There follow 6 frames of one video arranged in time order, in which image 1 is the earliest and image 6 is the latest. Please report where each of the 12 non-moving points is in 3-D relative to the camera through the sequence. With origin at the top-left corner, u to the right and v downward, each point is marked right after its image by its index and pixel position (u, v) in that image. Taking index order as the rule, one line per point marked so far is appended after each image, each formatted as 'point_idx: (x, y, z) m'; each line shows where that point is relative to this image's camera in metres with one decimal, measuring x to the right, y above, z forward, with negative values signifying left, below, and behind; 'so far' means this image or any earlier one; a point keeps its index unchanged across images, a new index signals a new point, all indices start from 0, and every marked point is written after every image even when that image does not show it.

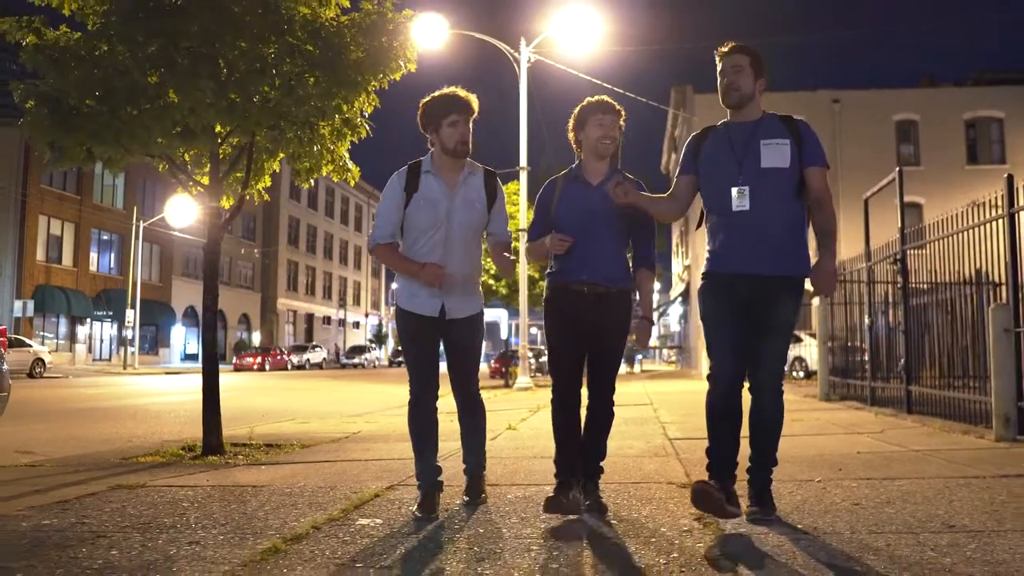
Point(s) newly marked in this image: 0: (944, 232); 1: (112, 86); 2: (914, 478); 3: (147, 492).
0: (+4.1, +0.6, +8.0) m
1: (-3.0, +1.5, +6.6) m
2: (+2.1, -1.0, +4.5) m
3: (-2.0, -1.1, +4.8) m
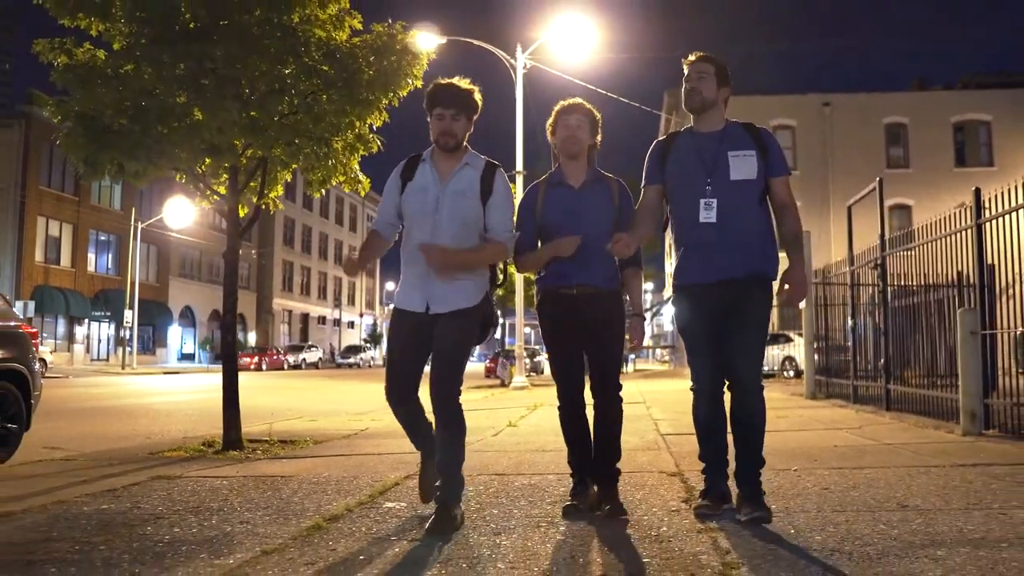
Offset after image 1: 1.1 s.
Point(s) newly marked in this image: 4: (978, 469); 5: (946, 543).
0: (+4.1, +0.5, +8.5) m
1: (-2.9, +1.5, +7.0) m
2: (+2.1, -1.0, +5.0) m
3: (-2.0, -1.2, +5.2) m
4: (+2.6, -1.0, +4.8) m
5: (+1.5, -0.9, +3.0) m
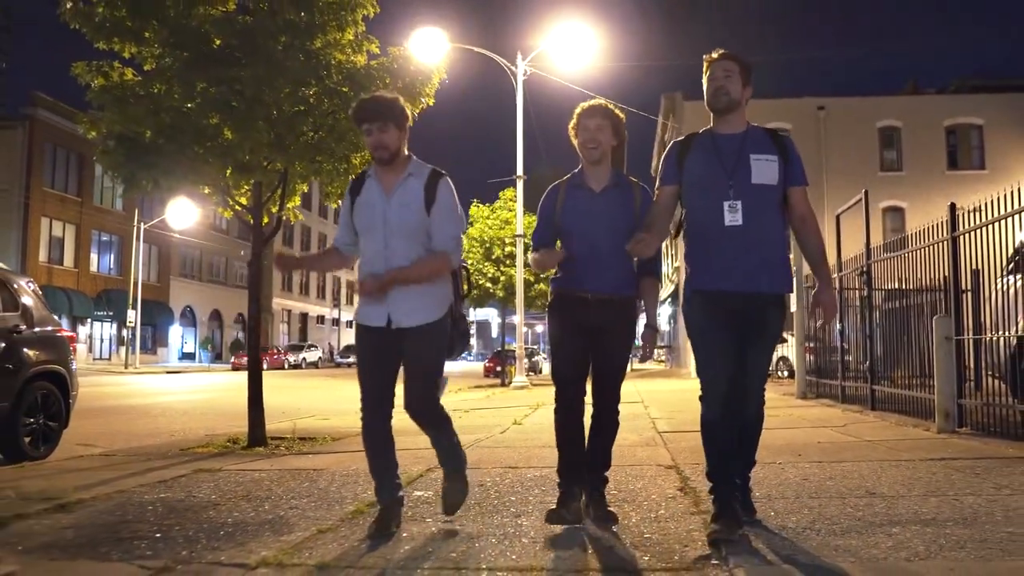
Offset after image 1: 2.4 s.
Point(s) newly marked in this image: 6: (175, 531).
0: (+4.2, +0.4, +9.1) m
1: (-2.9, +1.4, +7.6) m
2: (+2.2, -1.1, +5.6) m
3: (-1.9, -1.2, +5.8) m
4: (+2.7, -1.1, +5.4) m
5: (+1.6, -1.0, +3.6) m
6: (-1.5, -1.1, +3.8) m
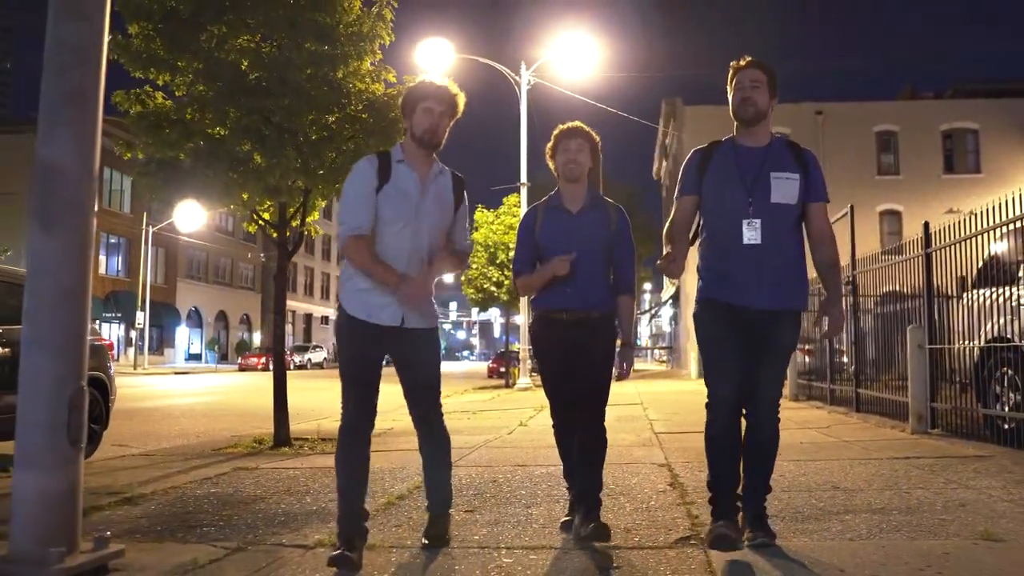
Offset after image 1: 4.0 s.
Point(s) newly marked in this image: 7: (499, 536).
0: (+4.3, +0.3, +9.7) m
1: (-2.8, +1.3, +8.2) m
2: (+2.3, -1.2, +6.2) m
3: (-1.8, -1.4, +6.4) m
4: (+2.7, -1.2, +6.0) m
5: (+1.7, -1.1, +4.2) m
6: (-1.4, -1.2, +4.4) m
7: (-0.1, -1.1, +4.0) m
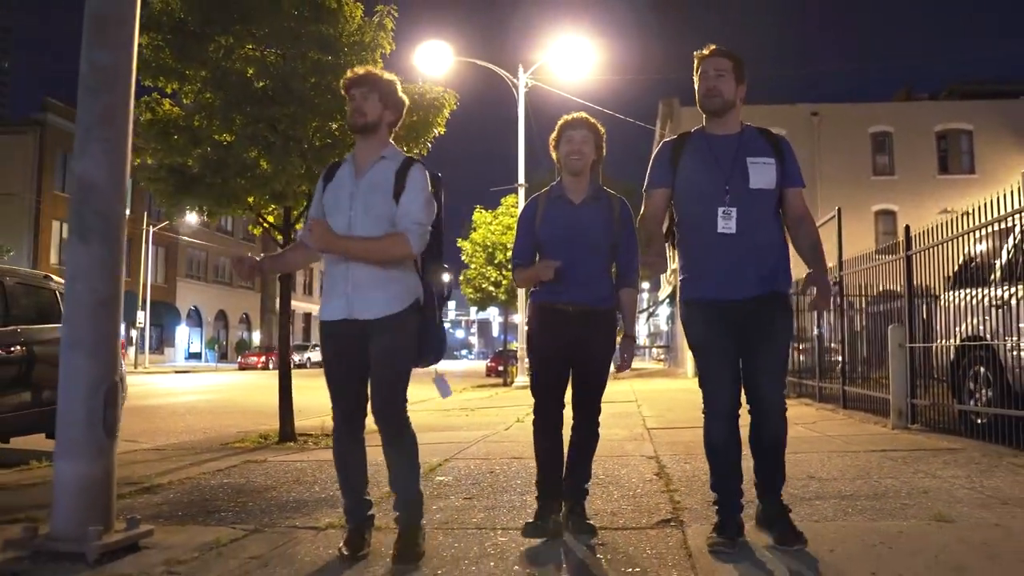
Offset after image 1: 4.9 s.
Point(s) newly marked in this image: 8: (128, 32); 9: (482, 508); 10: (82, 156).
0: (+4.2, +0.3, +10.0) m
1: (-2.8, +1.3, +8.5) m
2: (+2.3, -1.2, +6.5) m
3: (-1.8, -1.4, +6.7) m
4: (+2.7, -1.2, +6.3) m
5: (+1.6, -1.1, +4.5) m
6: (-1.4, -1.2, +4.8) m
7: (-0.1, -1.1, +4.3) m
8: (-1.7, +1.1, +3.7) m
9: (-0.2, -1.2, +4.6) m
10: (-1.8, +0.5, +3.6) m
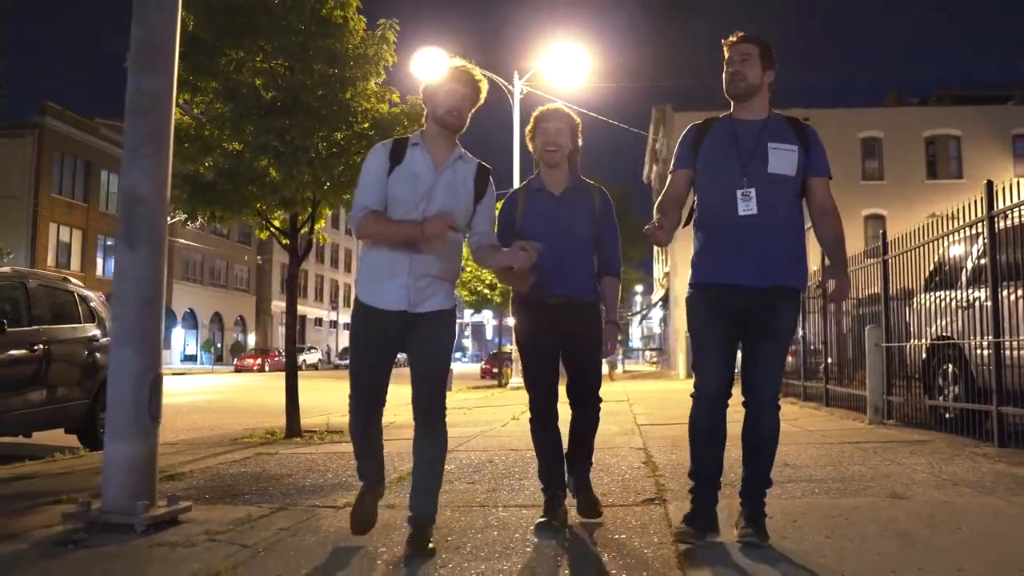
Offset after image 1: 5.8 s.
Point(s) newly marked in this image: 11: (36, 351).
0: (+4.2, +0.3, +10.5) m
1: (-2.9, +1.2, +8.9) m
2: (+2.2, -1.3, +7.0) m
3: (-1.9, -1.4, +7.1) m
4: (+2.7, -1.2, +6.8) m
5: (+1.6, -1.1, +5.0) m
6: (-1.4, -1.2, +5.2) m
7: (-0.1, -1.2, +4.8) m
8: (-1.6, +1.1, +4.2) m
9: (-0.2, -1.2, +5.0) m
10: (-1.8, +0.5, +4.1) m
11: (-4.3, -0.6, +8.0) m
